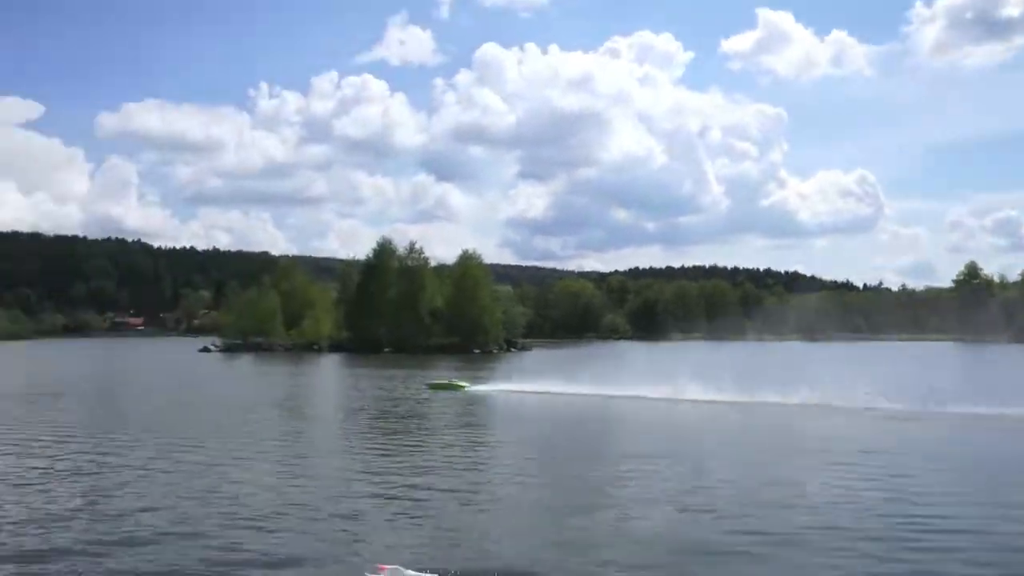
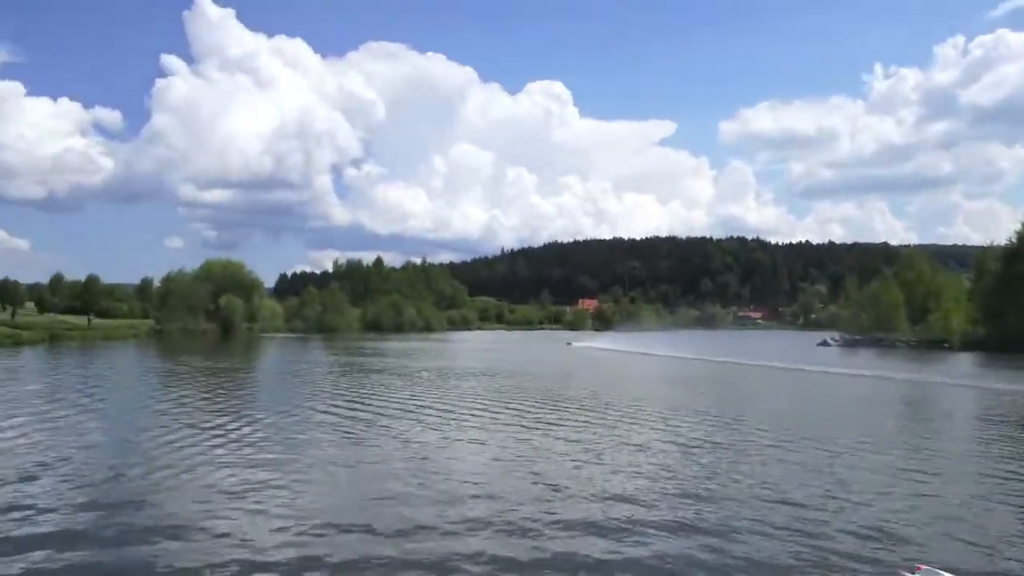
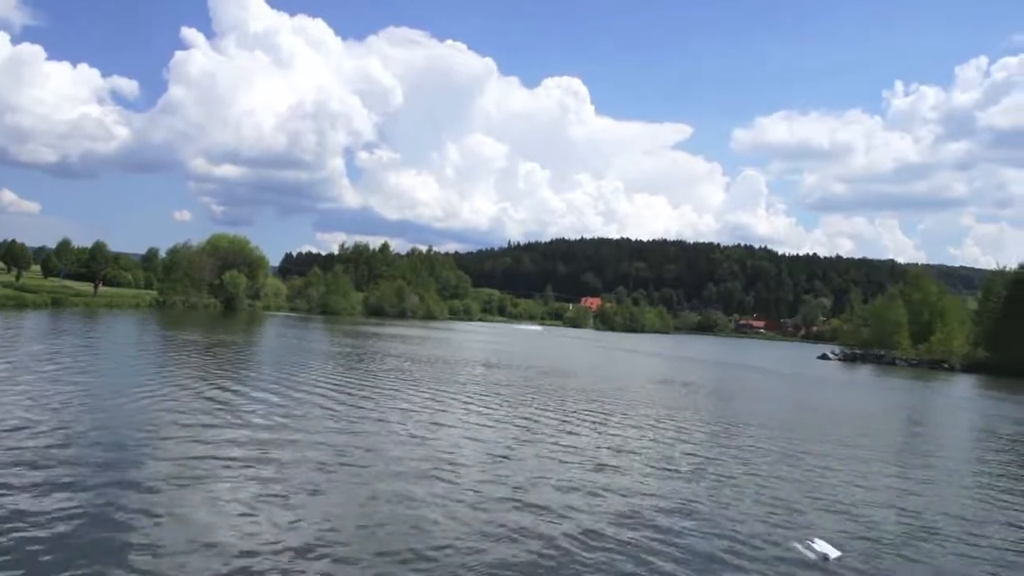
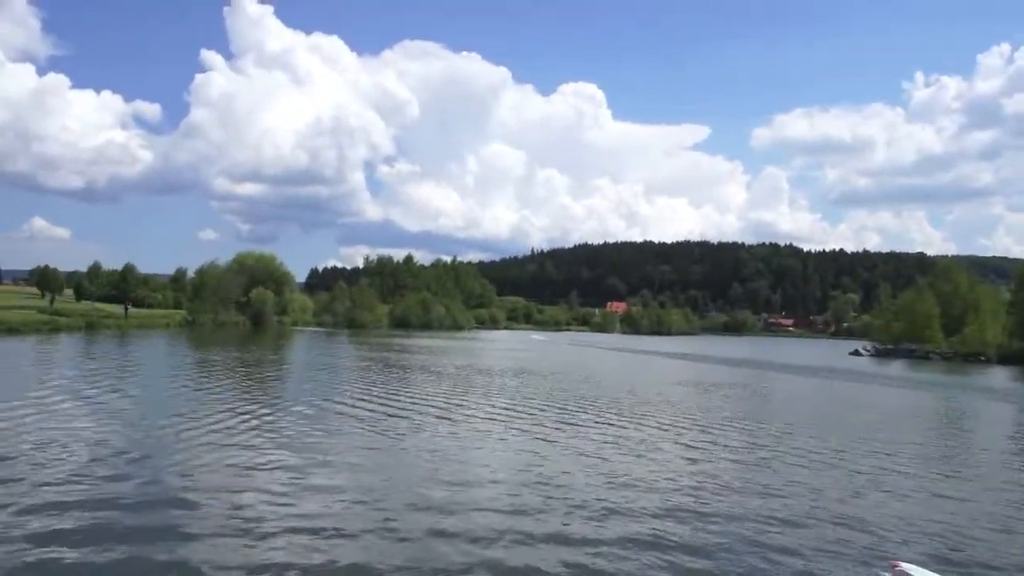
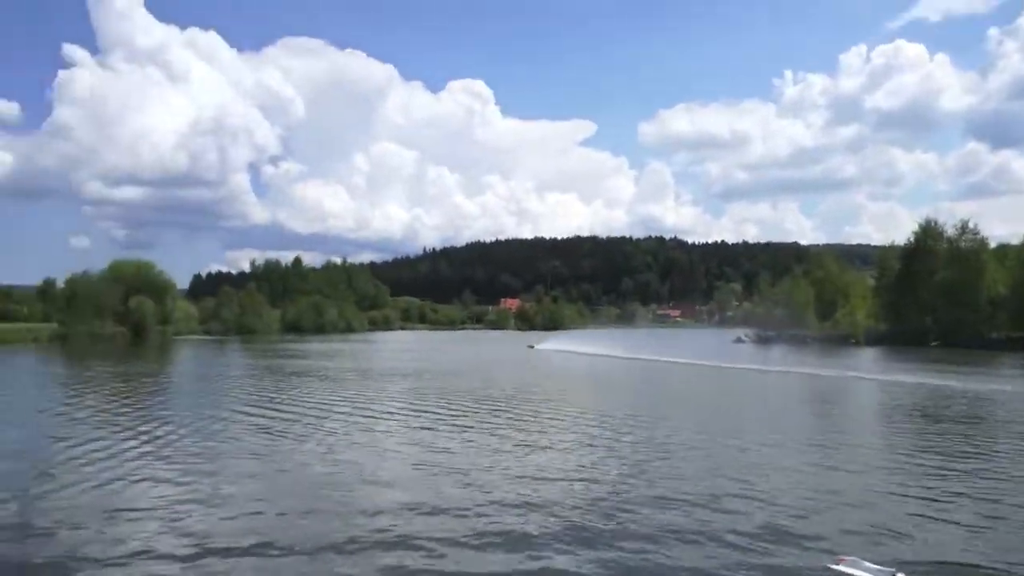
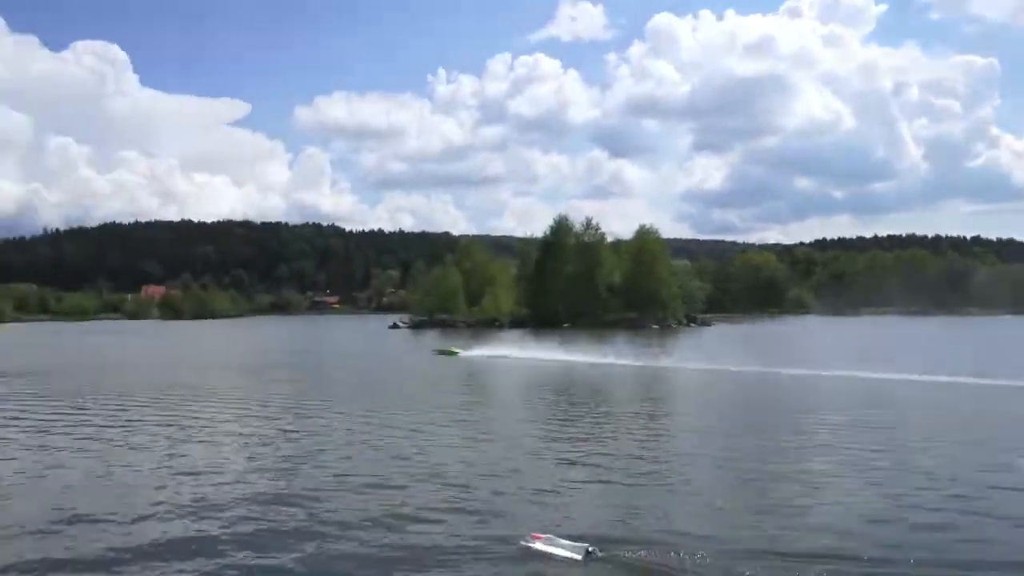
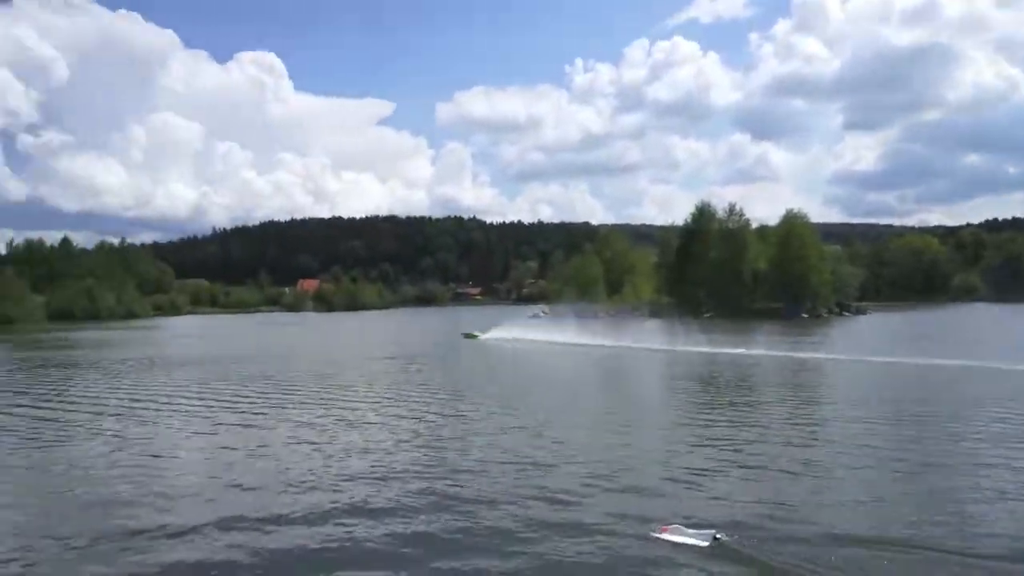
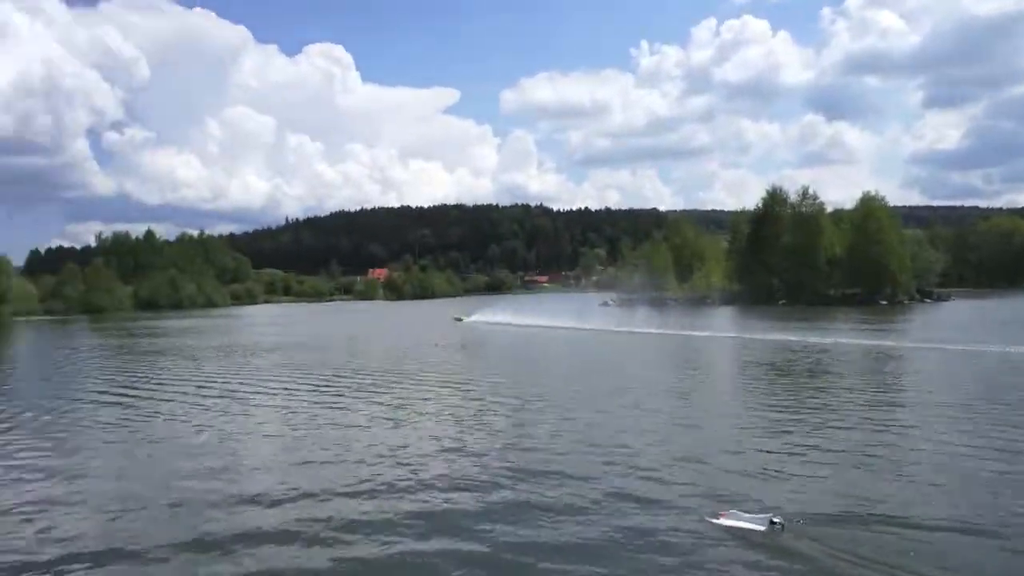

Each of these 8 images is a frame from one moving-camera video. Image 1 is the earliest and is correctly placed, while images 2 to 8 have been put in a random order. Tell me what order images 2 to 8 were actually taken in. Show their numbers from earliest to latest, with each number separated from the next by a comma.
6, 7, 8, 5, 2, 4, 3
